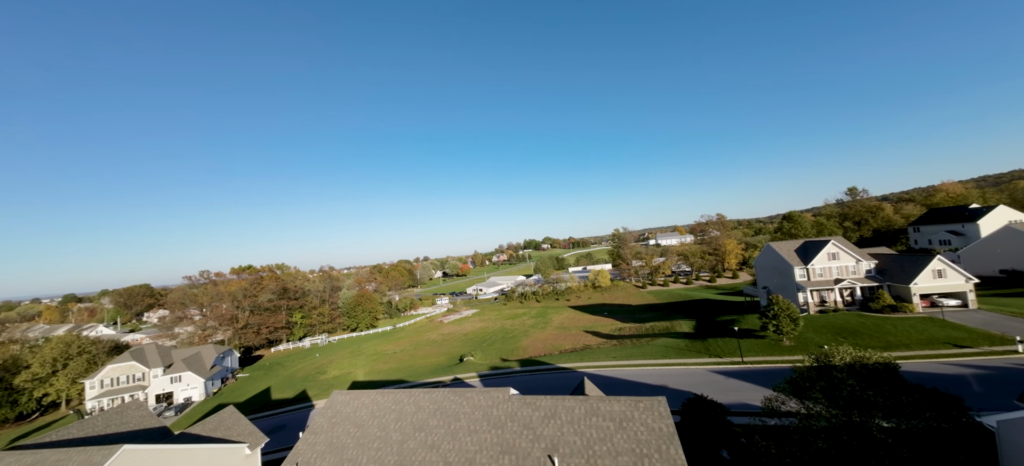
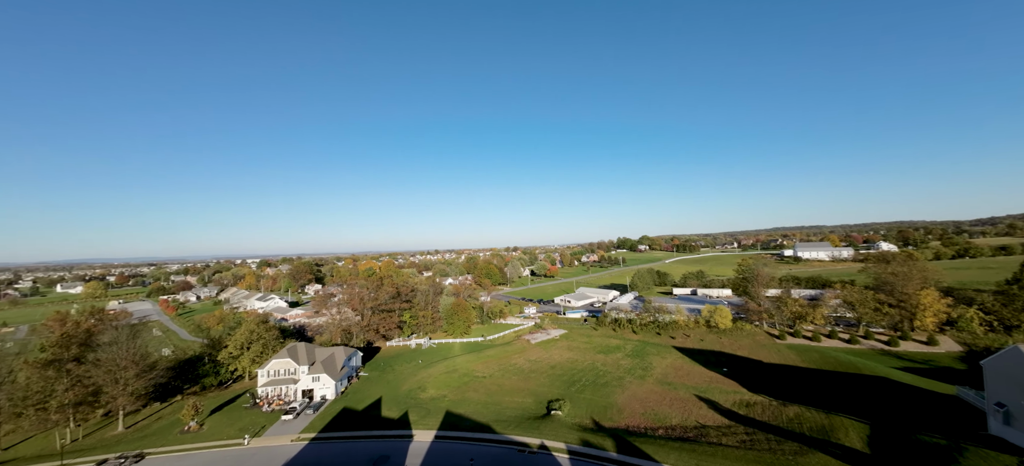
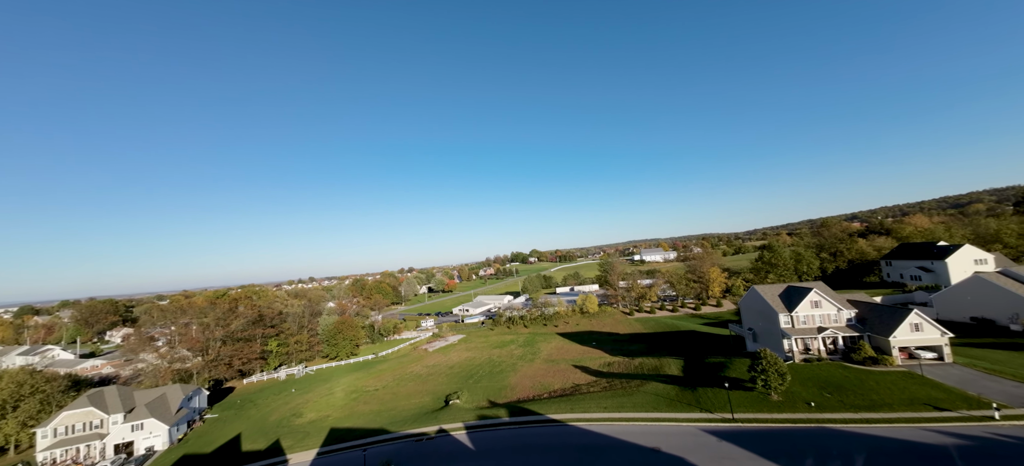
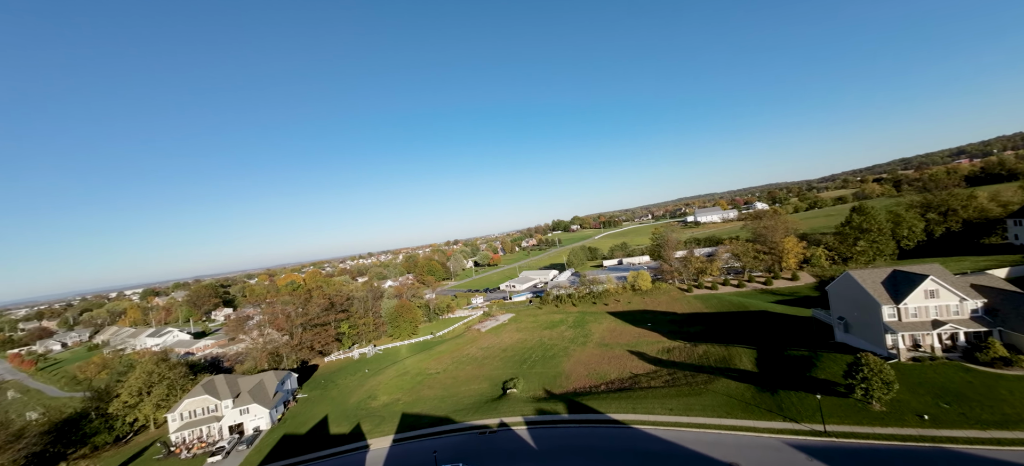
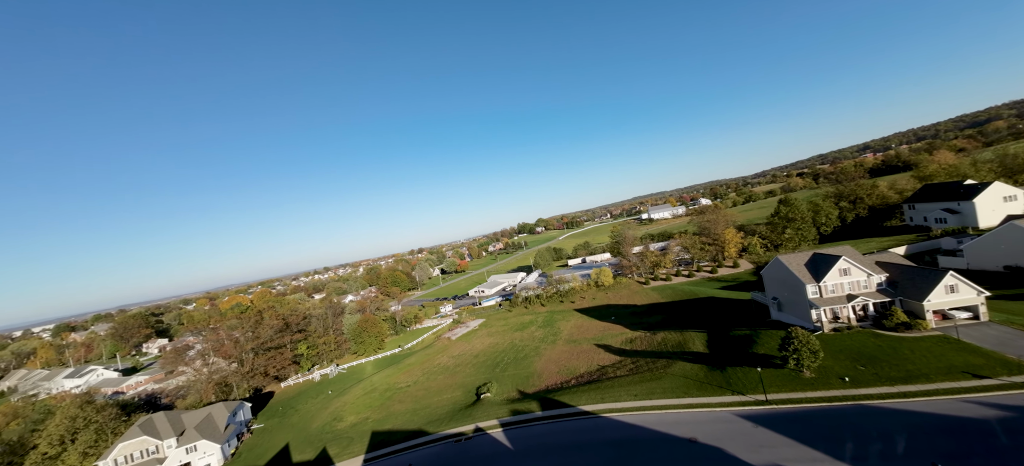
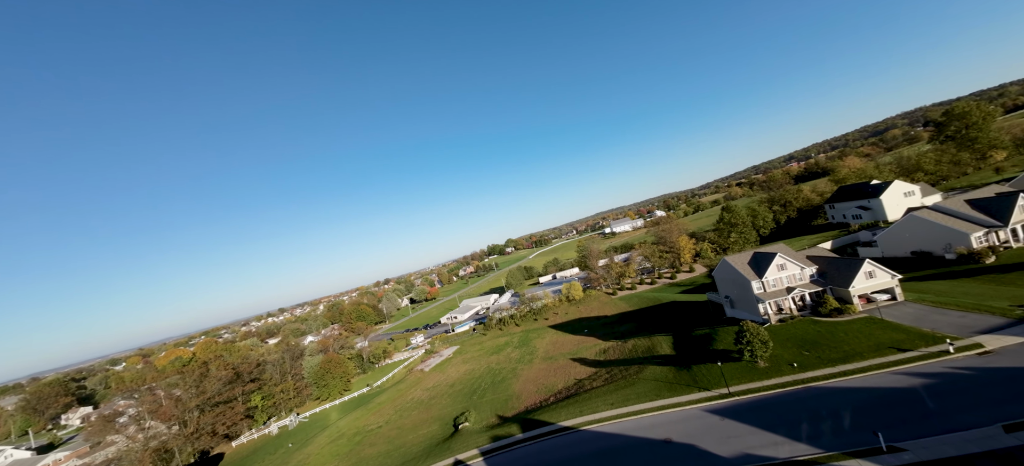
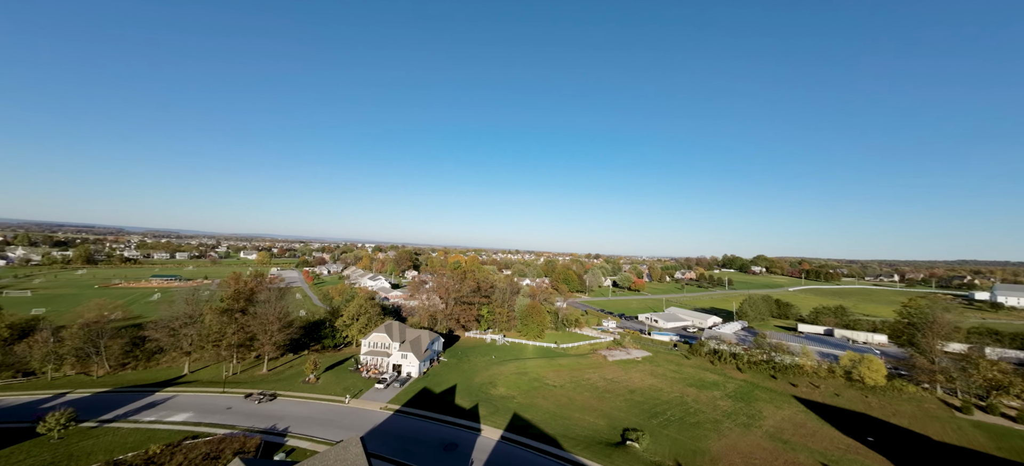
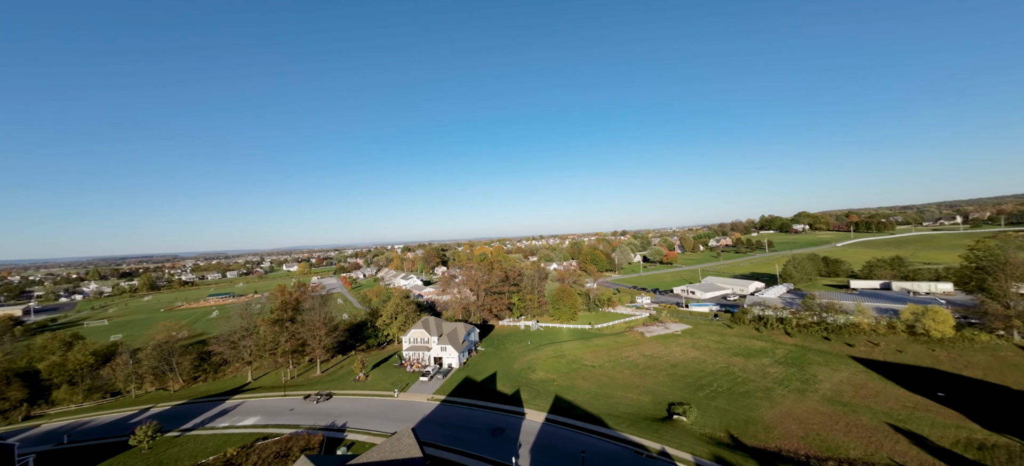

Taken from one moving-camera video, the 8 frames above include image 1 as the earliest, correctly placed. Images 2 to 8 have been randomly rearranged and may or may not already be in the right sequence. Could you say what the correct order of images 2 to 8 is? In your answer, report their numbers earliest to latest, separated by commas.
3, 6, 5, 4, 2, 7, 8
